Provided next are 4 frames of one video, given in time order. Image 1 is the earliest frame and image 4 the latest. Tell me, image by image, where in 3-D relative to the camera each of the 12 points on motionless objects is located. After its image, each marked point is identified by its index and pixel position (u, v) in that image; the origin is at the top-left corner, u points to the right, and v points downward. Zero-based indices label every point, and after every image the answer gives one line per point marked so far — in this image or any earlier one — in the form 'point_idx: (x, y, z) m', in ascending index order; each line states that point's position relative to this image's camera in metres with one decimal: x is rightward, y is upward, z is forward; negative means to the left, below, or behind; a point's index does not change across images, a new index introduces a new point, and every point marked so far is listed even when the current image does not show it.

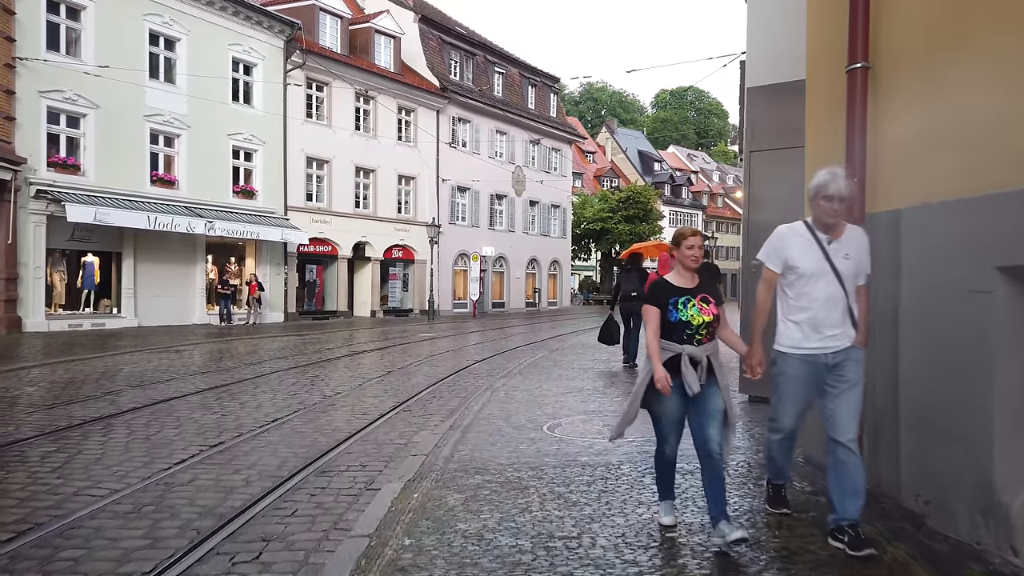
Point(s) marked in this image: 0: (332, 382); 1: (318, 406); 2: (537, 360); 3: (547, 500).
0: (-3.0, -1.5, +12.3) m
1: (-2.4, -1.5, +9.5) m
2: (+0.4, -1.4, +14.2) m
3: (+0.2, -1.3, +4.6) m
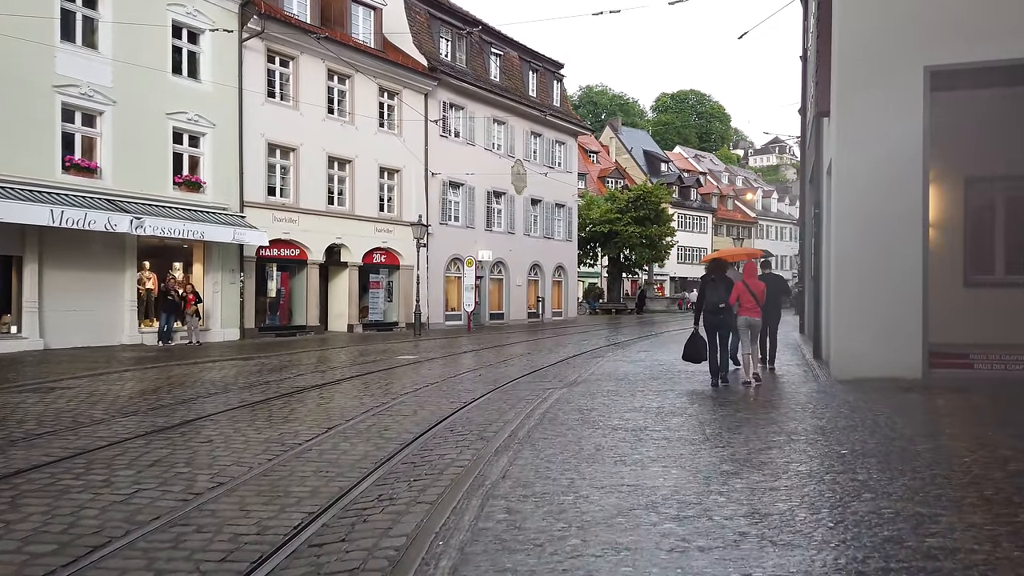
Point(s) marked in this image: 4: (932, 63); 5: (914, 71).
0: (-2.9, -1.7, +7.8) m
1: (-2.4, -1.6, +4.9) m
2: (+0.5, -1.5, +9.7) m
3: (+0.3, -1.4, +0.1) m
4: (+6.3, +3.4, +11.2) m
5: (+6.0, +3.3, +11.2) m
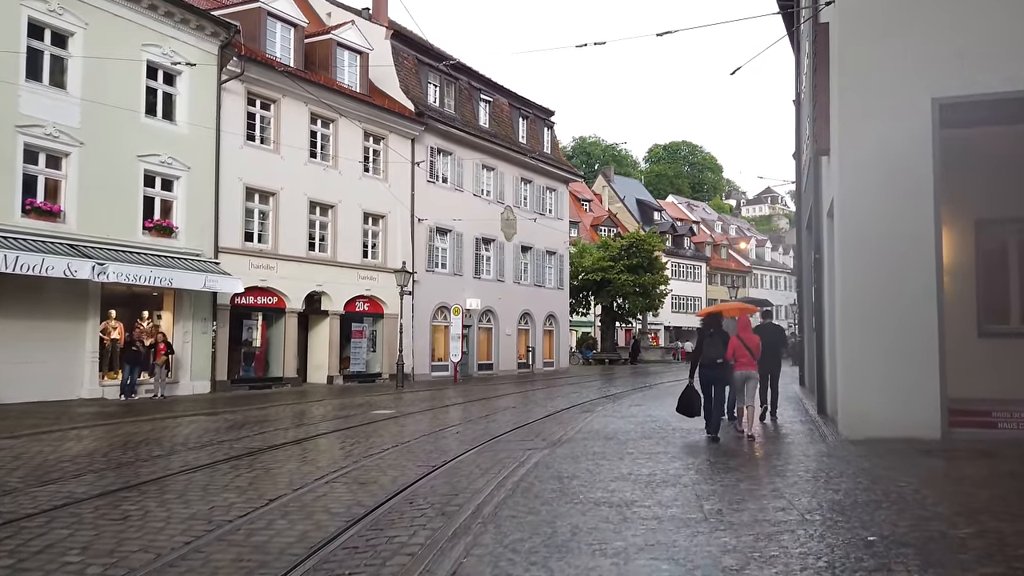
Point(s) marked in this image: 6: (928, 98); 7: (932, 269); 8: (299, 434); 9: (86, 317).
0: (-3.2, -2.1, +6.7) m
1: (-2.7, -1.9, +3.8) m
2: (+0.2, -2.1, +8.6) m
3: (0.0, -1.3, -1.0) m
4: (+5.9, +2.7, +10.4) m
5: (+5.7, +2.6, +10.5) m
6: (+5.8, +2.6, +10.4) m
7: (+5.8, +0.3, +10.3) m
8: (-4.7, -3.0, +15.4) m
9: (-10.6, -0.7, +18.7) m
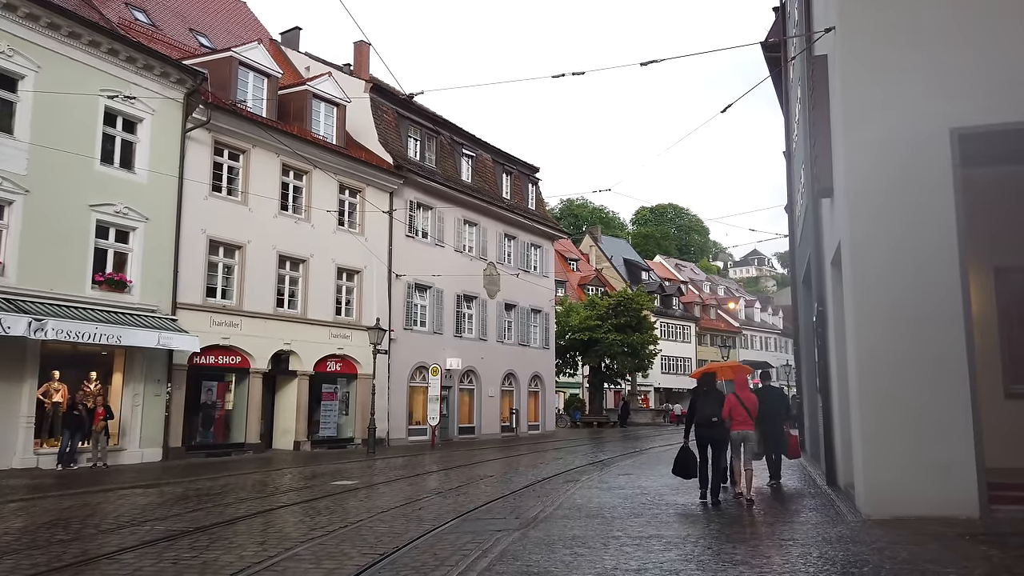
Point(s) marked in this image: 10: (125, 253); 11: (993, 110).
0: (-3.6, -2.5, +5.1) m
1: (-3.0, -2.0, +2.3) m
2: (-0.2, -2.6, +7.0) m
3: (-0.2, -1.0, -2.4) m
4: (+5.5, +2.0, +9.3) m
5: (+5.3, +1.9, +9.4) m
6: (+5.4, +2.0, +9.4) m
7: (+5.3, -0.4, +9.0) m
8: (-5.2, -4.1, +13.7) m
9: (-11.1, -2.0, +17.1) m
10: (-10.0, +0.9, +19.5) m
11: (+5.9, +2.2, +9.3) m
